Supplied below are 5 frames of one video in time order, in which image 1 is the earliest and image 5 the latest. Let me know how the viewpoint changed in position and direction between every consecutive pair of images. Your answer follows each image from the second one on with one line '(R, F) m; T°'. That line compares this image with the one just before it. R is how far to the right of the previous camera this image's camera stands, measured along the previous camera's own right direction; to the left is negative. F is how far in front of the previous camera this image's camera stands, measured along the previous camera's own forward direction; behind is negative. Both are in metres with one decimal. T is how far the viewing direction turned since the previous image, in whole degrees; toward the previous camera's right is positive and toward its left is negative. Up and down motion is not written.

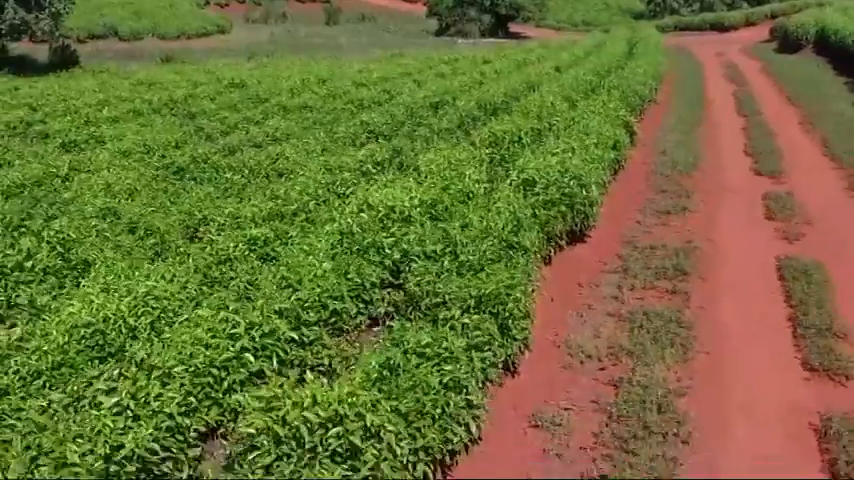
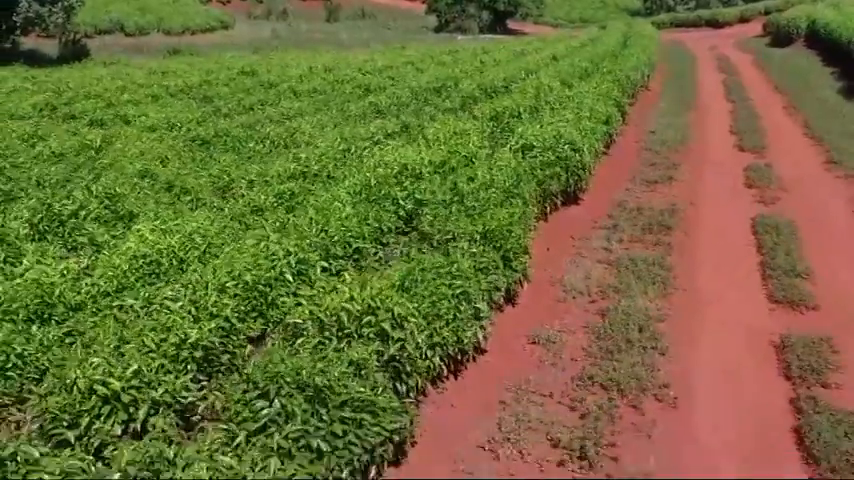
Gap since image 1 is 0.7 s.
(-0.1, -1.2) m; 0°
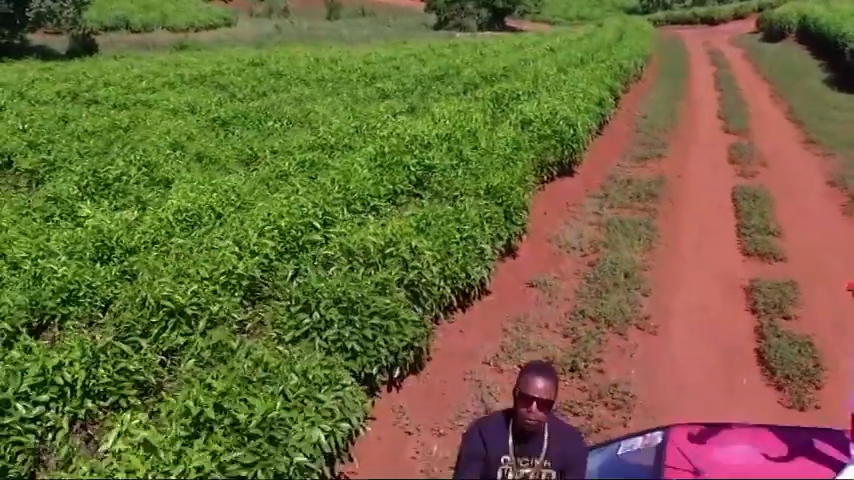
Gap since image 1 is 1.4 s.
(-0.1, -1.2) m; 0°
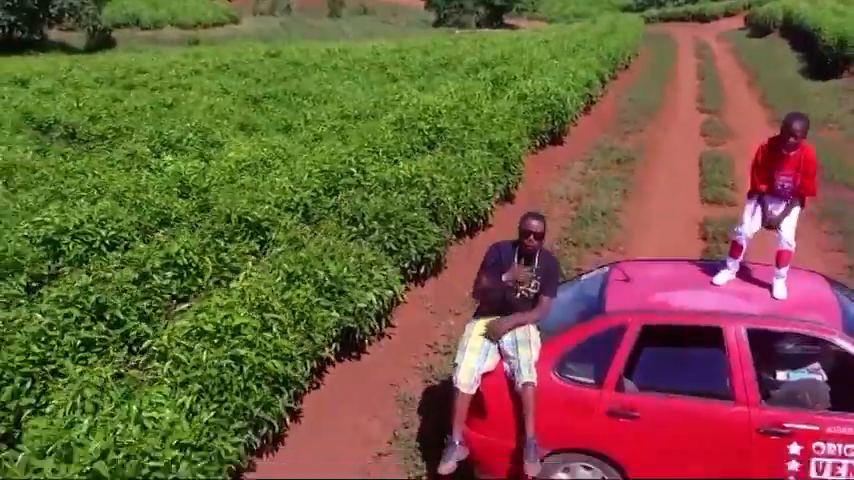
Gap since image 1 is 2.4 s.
(-0.2, -2.3) m; 0°
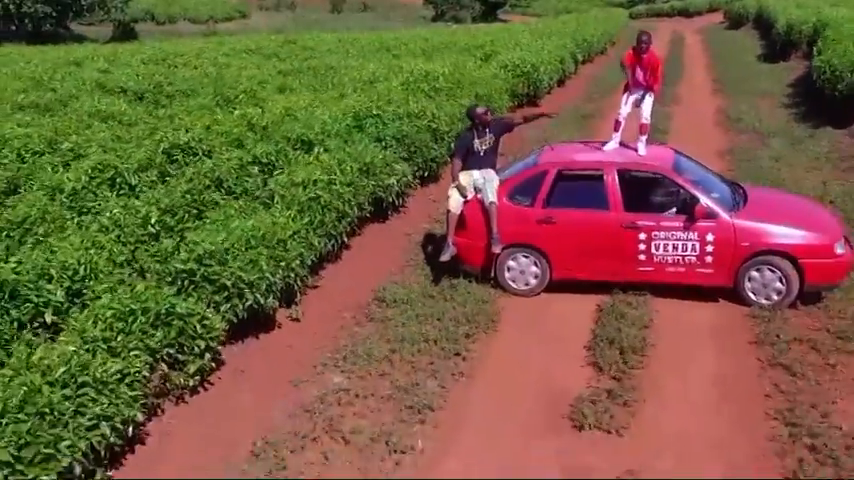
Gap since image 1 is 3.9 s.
(-0.1, -4.2) m; 0°
